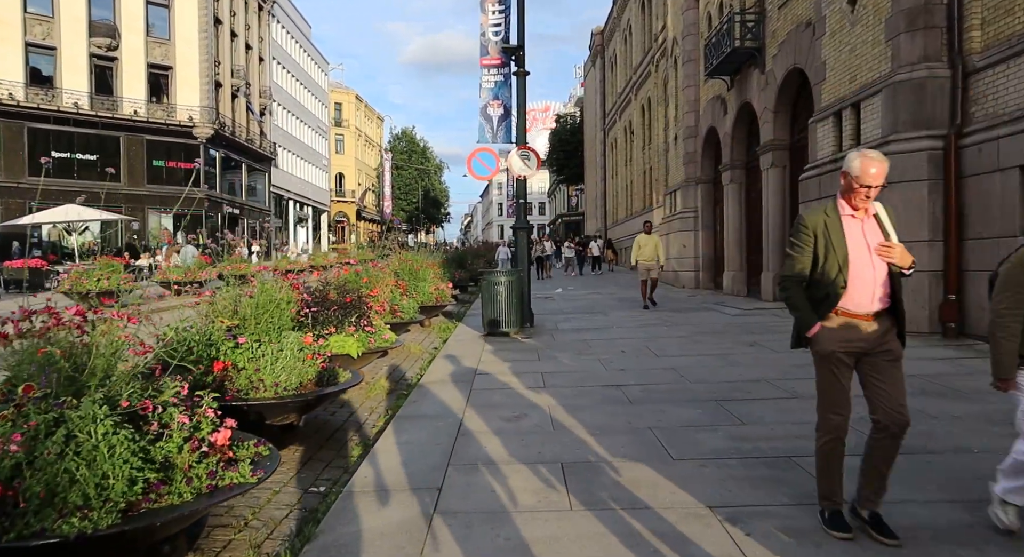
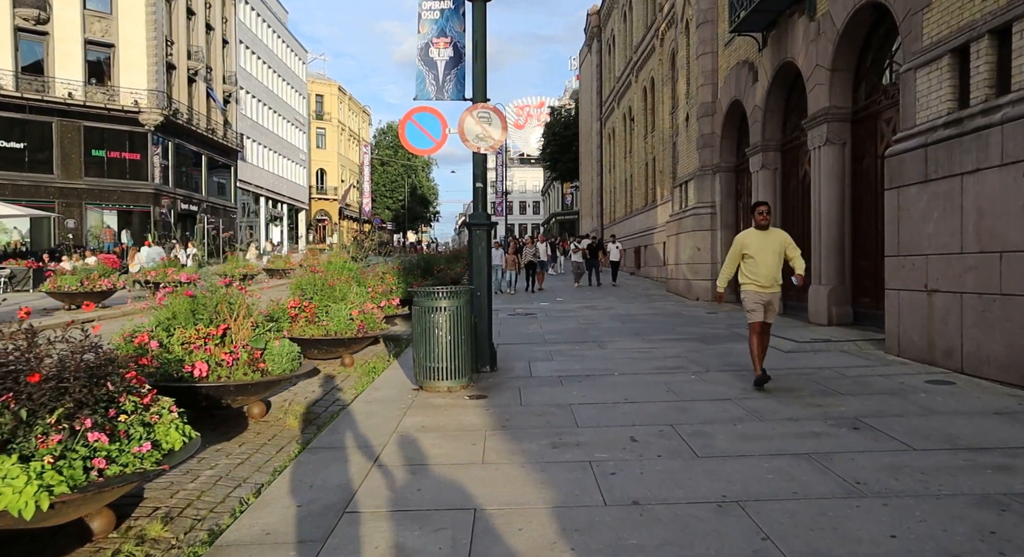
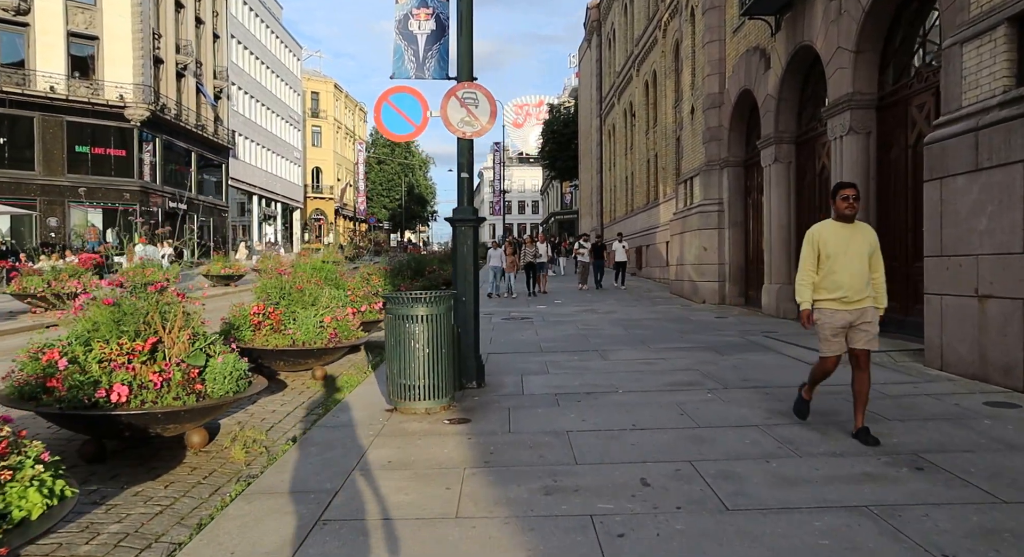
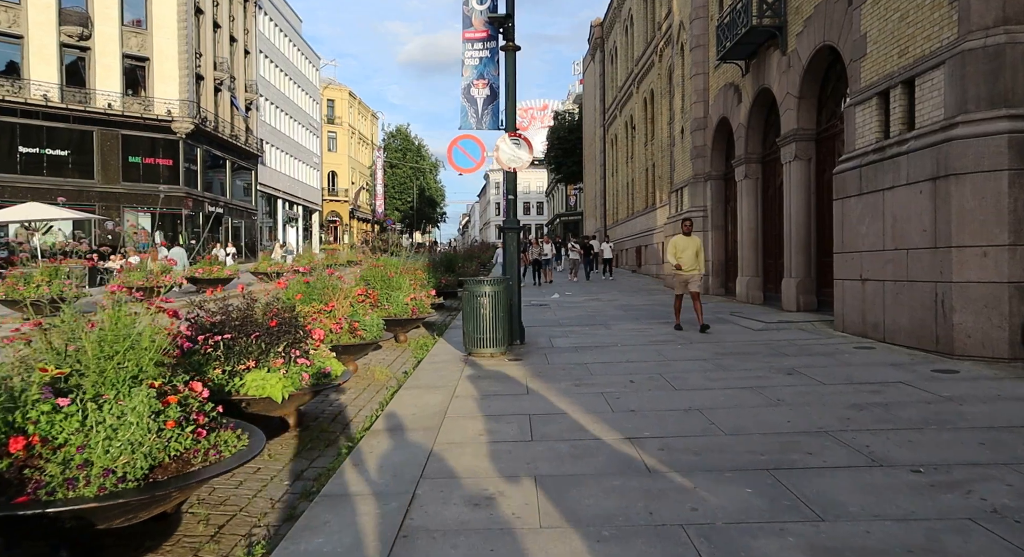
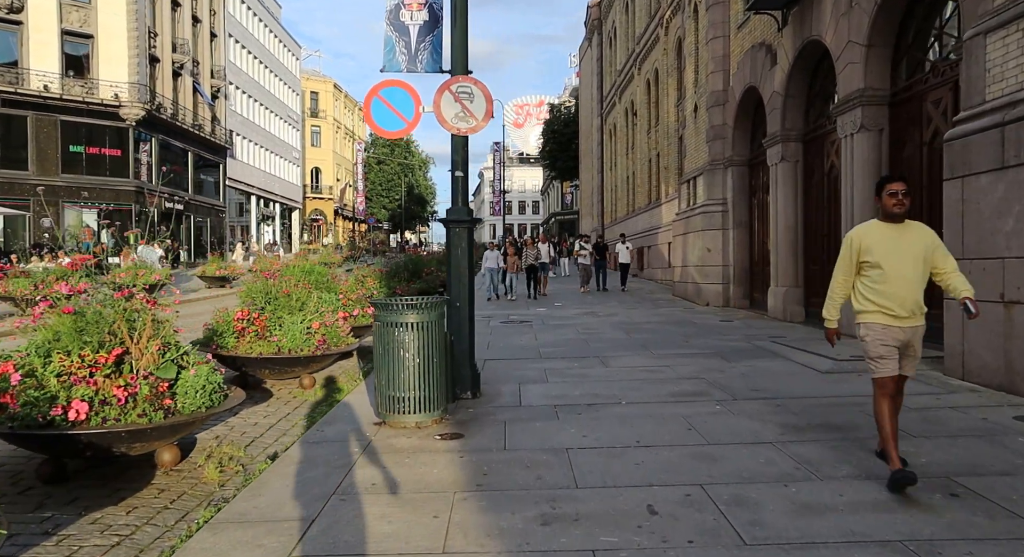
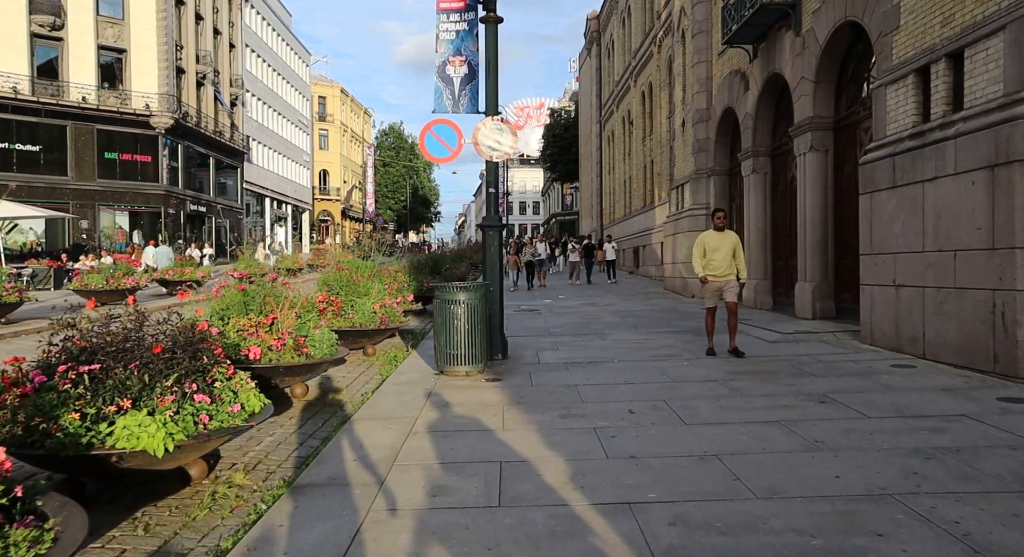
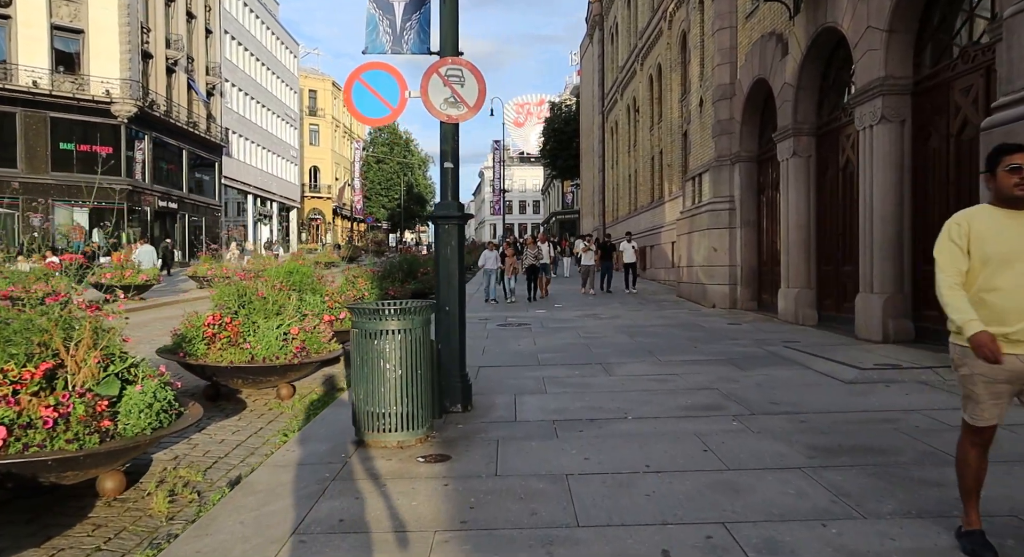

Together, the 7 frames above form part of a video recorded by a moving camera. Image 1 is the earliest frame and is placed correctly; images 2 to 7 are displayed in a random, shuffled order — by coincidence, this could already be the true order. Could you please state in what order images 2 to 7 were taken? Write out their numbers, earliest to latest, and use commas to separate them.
4, 6, 2, 3, 5, 7
